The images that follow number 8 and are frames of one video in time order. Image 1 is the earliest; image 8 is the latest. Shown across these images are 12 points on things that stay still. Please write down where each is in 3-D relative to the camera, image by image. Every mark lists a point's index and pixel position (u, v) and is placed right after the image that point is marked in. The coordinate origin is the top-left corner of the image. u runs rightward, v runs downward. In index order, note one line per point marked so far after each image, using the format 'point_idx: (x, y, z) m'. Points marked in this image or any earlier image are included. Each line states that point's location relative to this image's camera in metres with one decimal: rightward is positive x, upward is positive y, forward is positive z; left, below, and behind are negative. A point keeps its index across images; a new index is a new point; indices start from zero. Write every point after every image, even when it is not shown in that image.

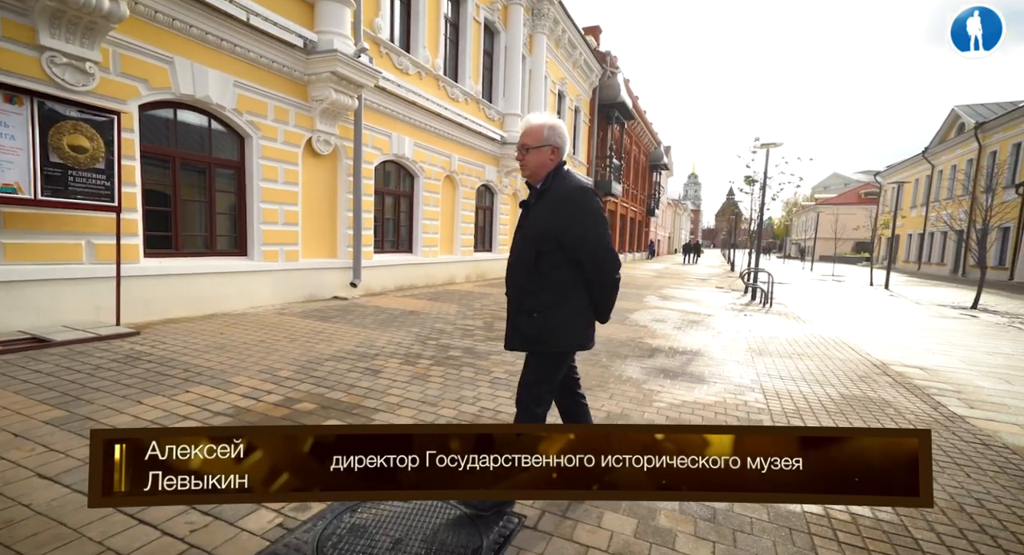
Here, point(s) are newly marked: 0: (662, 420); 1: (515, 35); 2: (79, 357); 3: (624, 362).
0: (+1.3, -1.2, +4.4) m
1: (+0.1, +9.4, +20.1) m
2: (-4.3, -0.8, +5.2) m
3: (+1.5, -1.1, +6.6) m
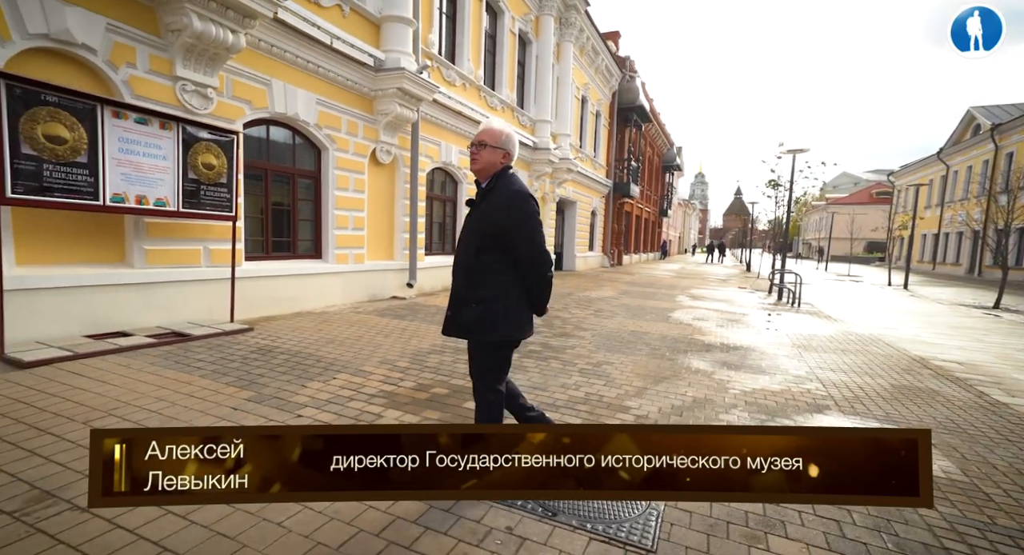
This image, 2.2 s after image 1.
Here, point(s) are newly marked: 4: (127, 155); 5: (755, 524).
0: (+2.2, -1.2, +5.1) m
1: (+1.4, +9.3, +20.8) m
2: (-3.3, -0.8, +5.9) m
3: (+2.5, -1.1, +7.3) m
4: (-4.2, +1.3, +5.7) m
5: (+1.2, -1.3, +2.7) m
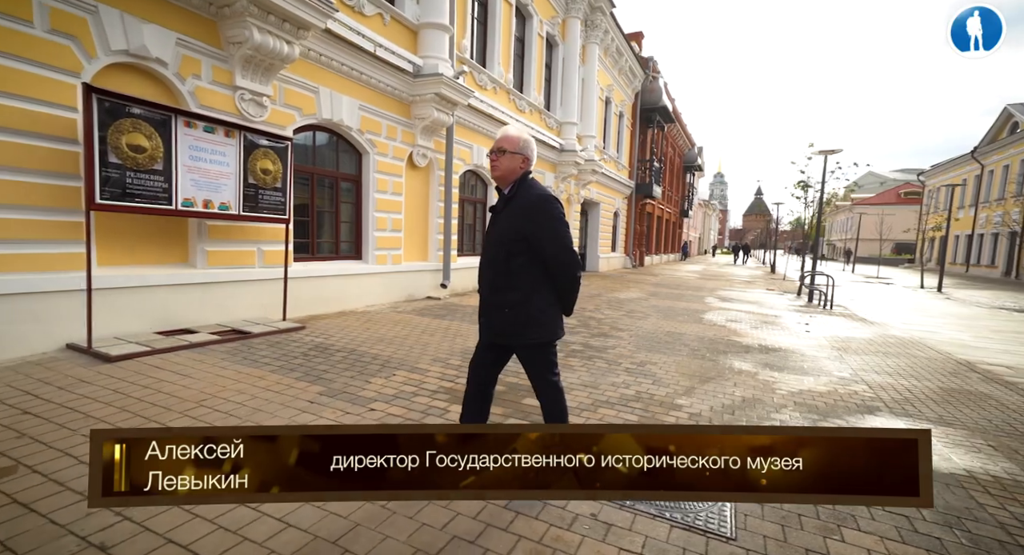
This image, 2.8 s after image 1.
0: (+2.8, -1.2, +5.2) m
1: (+2.4, +9.3, +20.9) m
2: (-2.7, -0.8, +6.2) m
3: (+3.1, -1.1, +7.4) m
4: (-3.6, +1.3, +6.0) m
5: (+1.7, -1.3, +2.8) m
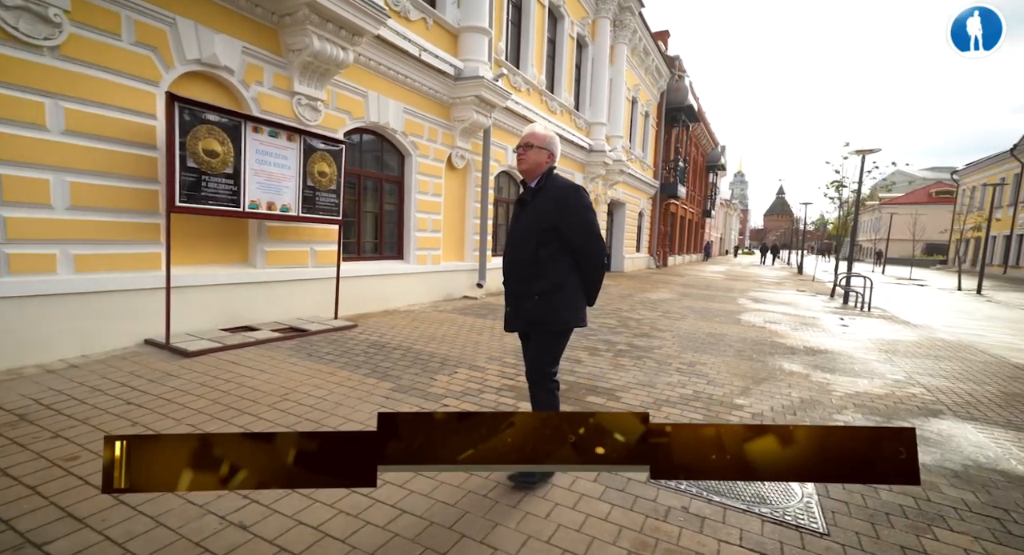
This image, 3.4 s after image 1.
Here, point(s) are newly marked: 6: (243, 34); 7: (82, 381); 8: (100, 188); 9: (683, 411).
0: (+3.4, -1.3, +5.2) m
1: (+3.6, +9.3, +20.9) m
2: (-2.1, -0.8, +6.4) m
3: (+3.8, -1.2, +7.4) m
4: (-3.0, +1.3, +6.2) m
5: (+2.2, -1.3, +2.9) m
6: (-3.4, +3.0, +6.5) m
7: (-3.7, -0.9, +4.4) m
8: (-4.1, +0.9, +5.1) m
9: (+1.5, -1.2, +4.7) m
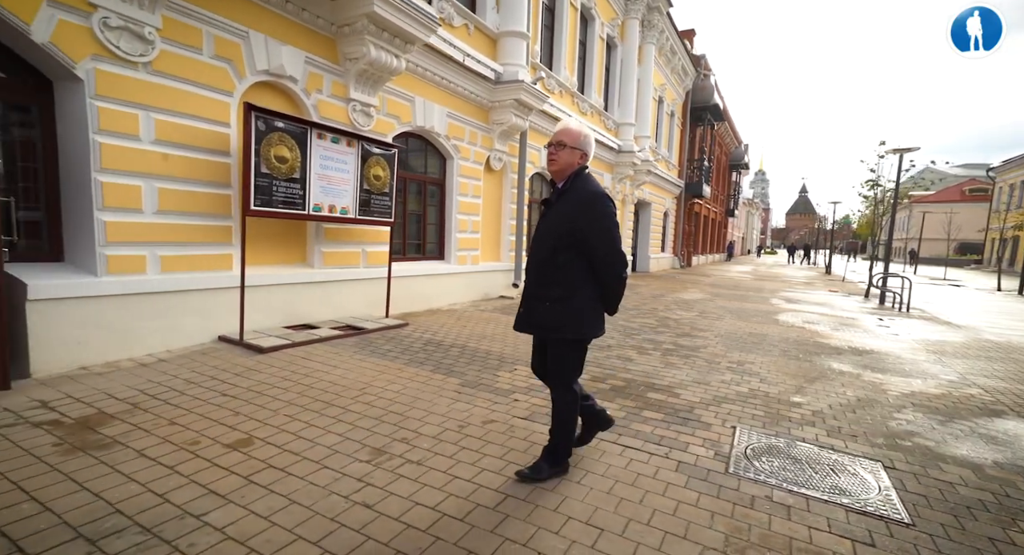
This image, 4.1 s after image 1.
0: (+4.0, -1.3, +5.2) m
1: (+4.8, +9.3, +20.9) m
2: (-1.4, -0.8, +6.7) m
3: (+4.5, -1.2, +7.4) m
4: (-2.3, +1.3, +6.5) m
5: (+2.7, -1.3, +2.9) m
6: (-2.7, +3.0, +6.8) m
7: (-3.1, -0.9, +4.7) m
8: (-3.5, +0.9, +5.5) m
9: (+2.1, -1.2, +4.8) m
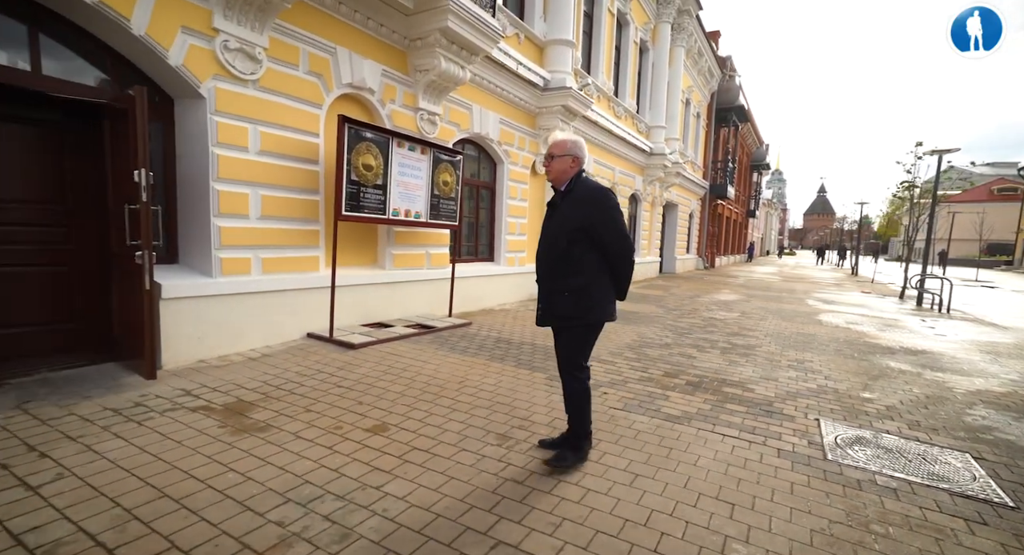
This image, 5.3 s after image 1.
0: (+4.8, -1.3, +5.4) m
1: (+6.2, +9.2, +21.1) m
2: (-0.6, -0.8, +7.0) m
3: (+5.4, -1.2, +7.6) m
4: (-1.5, +1.3, +6.9) m
5: (+3.5, -1.3, +3.2) m
6: (-1.8, +3.0, +7.2) m
7: (-2.2, -0.9, +5.1) m
8: (-2.6, +0.9, +5.9) m
9: (+3.0, -1.2, +5.0) m
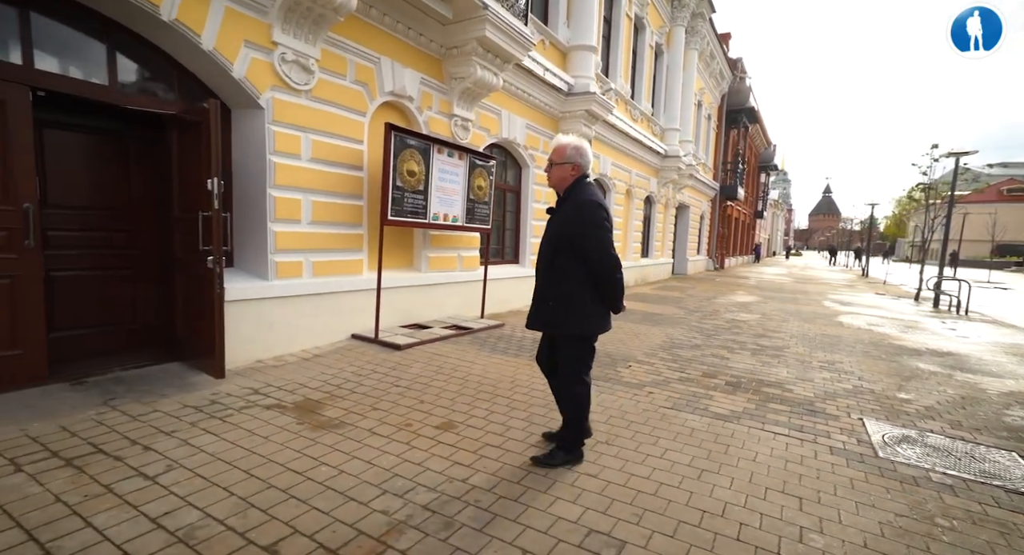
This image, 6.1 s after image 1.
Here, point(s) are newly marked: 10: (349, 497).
0: (+5.3, -1.3, +5.5) m
1: (+6.8, +9.2, +21.2) m
2: (-0.1, -0.9, +7.2) m
3: (+5.9, -1.2, +7.7) m
4: (-1.0, +1.3, +7.1) m
5: (+4.0, -1.4, +3.3) m
6: (-1.3, +3.0, +7.4) m
7: (-1.8, -0.9, +5.3) m
8: (-2.1, +0.9, +6.1) m
9: (+3.4, -1.2, +5.1) m
10: (-0.9, -1.2, +2.7) m
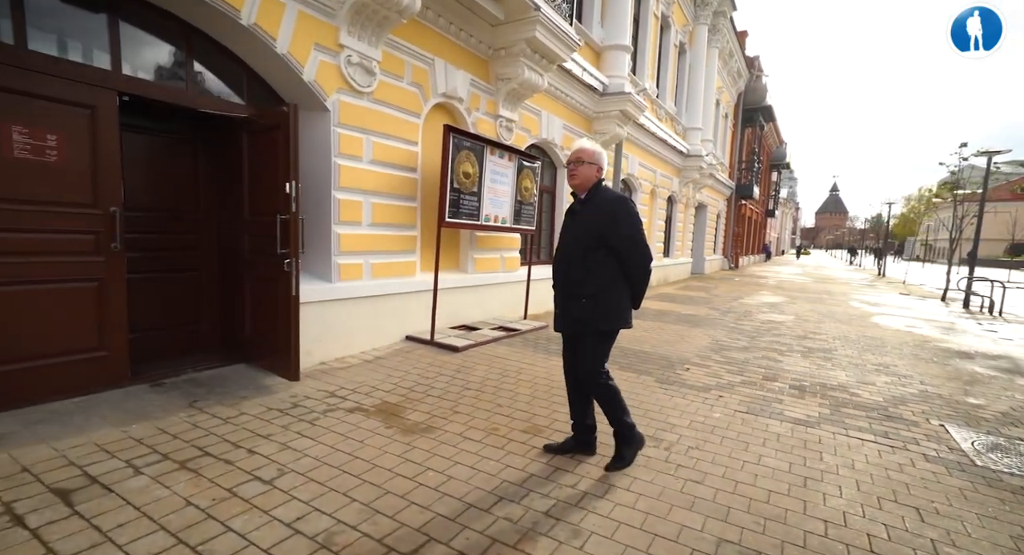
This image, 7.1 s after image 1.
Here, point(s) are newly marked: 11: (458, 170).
0: (+6.0, -1.4, +5.4) m
1: (+7.7, +9.2, +21.1) m
2: (+0.6, -0.9, +7.2) m
3: (+6.6, -1.3, +7.6) m
4: (-0.3, +1.3, +7.0) m
5: (+4.6, -1.4, +3.2) m
6: (-0.6, +3.0, +7.4) m
7: (-1.1, -0.9, +5.3) m
8: (-1.4, +0.8, +6.1) m
9: (+4.1, -1.3, +5.1) m
10: (-0.2, -1.2, +2.7) m
11: (-0.7, +1.3, +6.4) m
